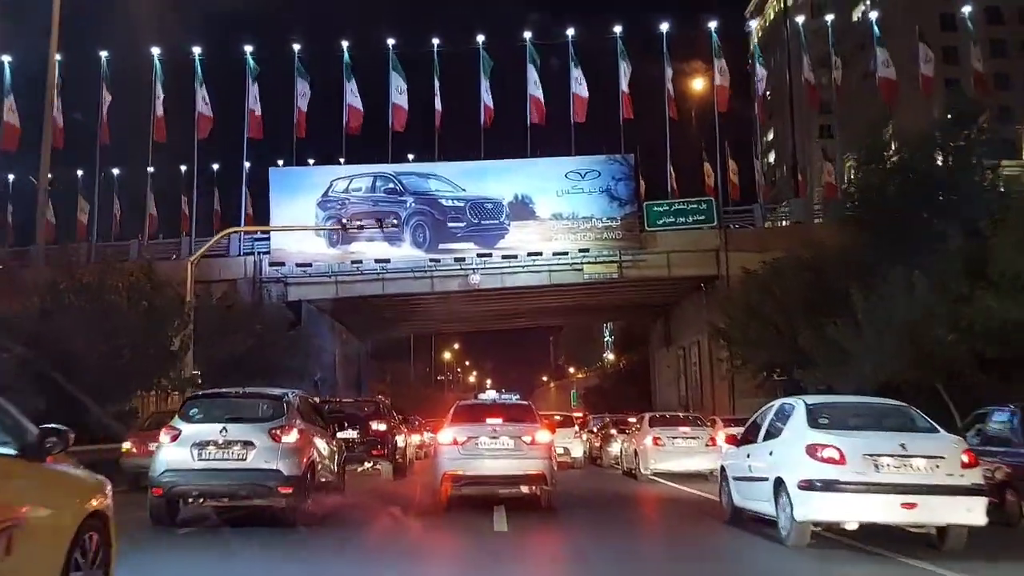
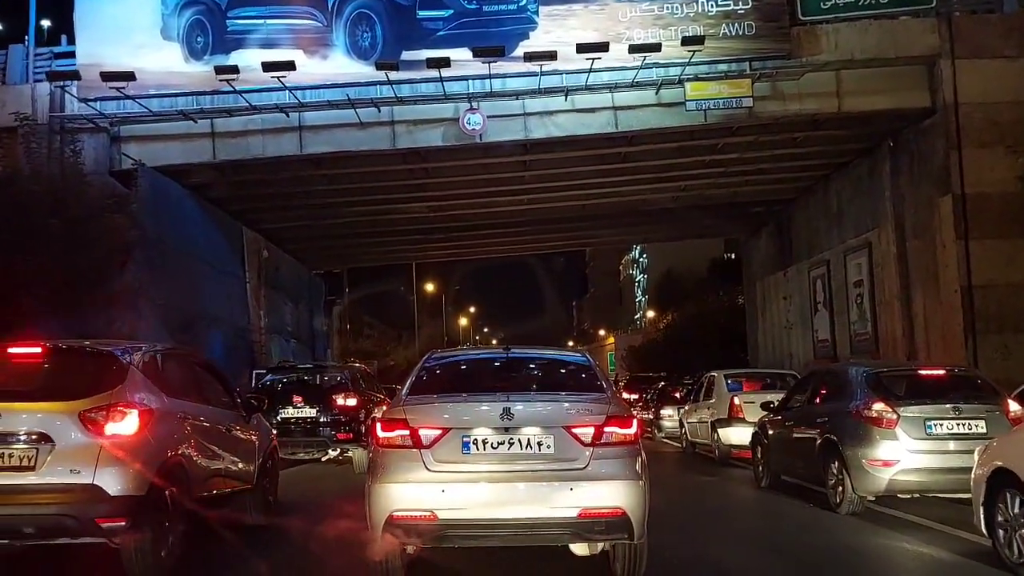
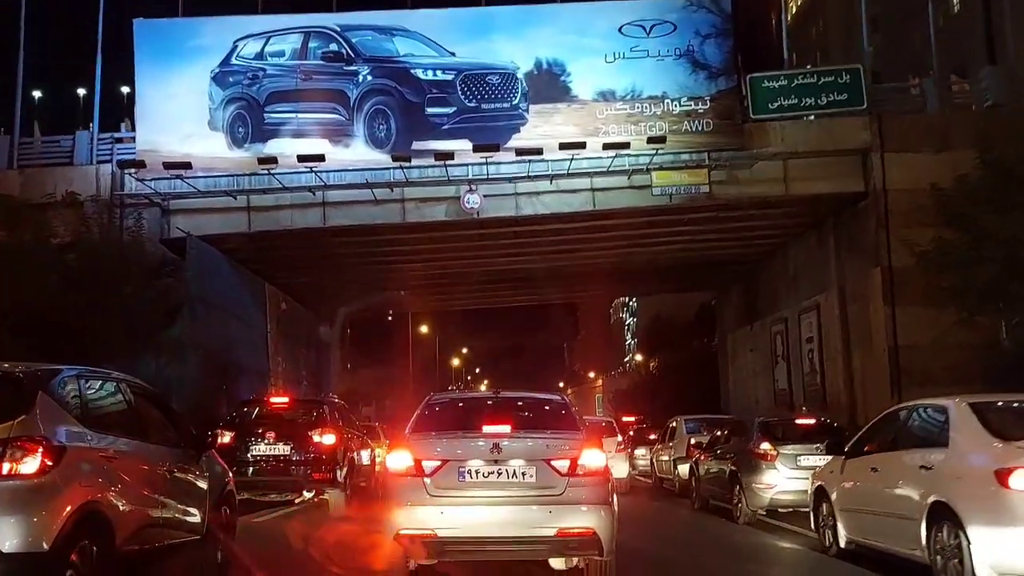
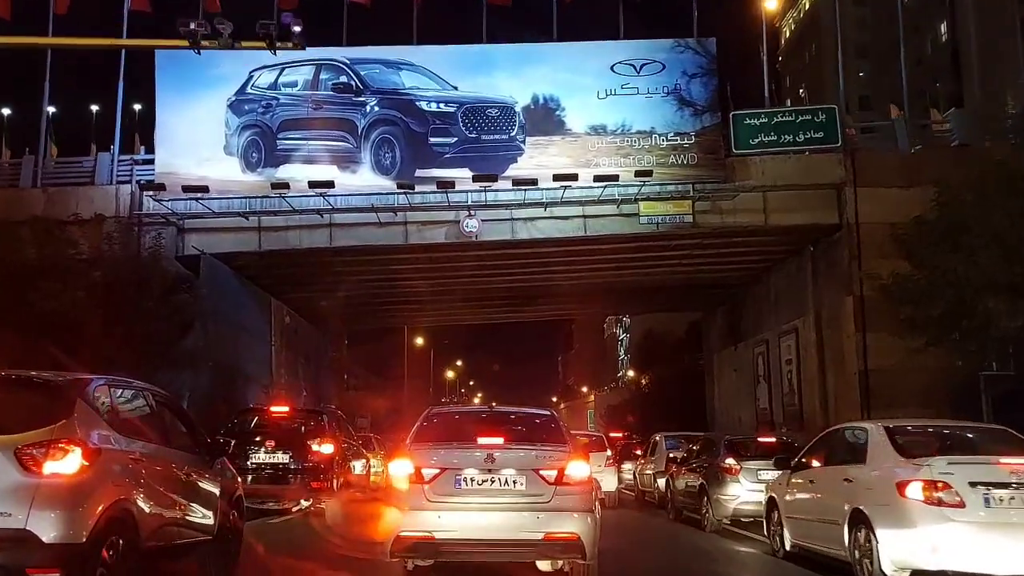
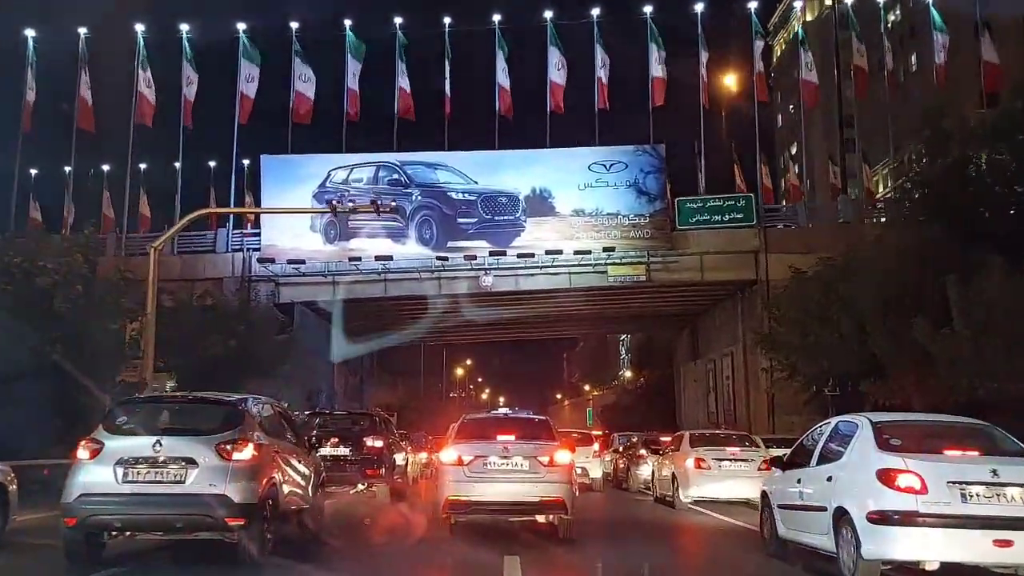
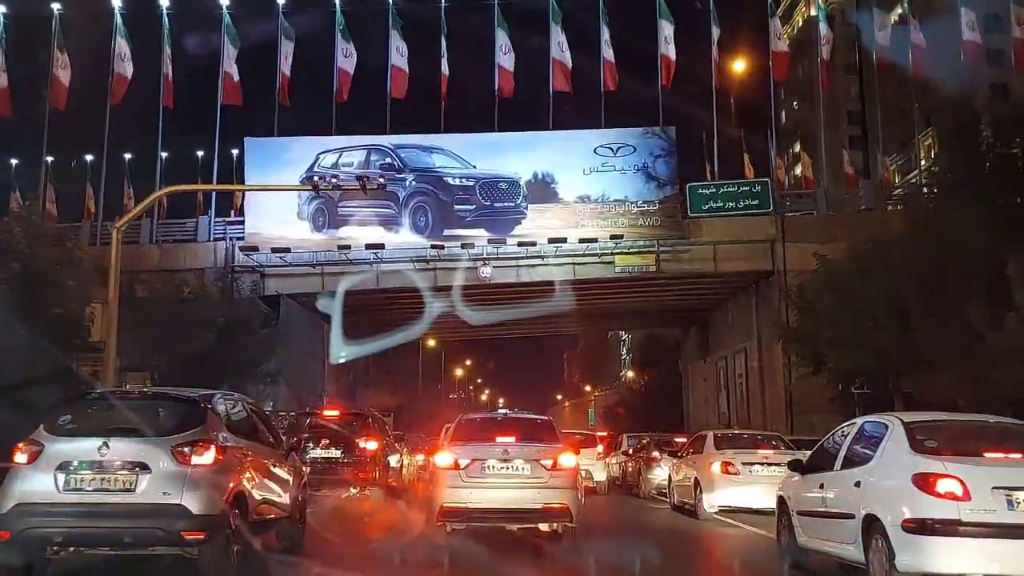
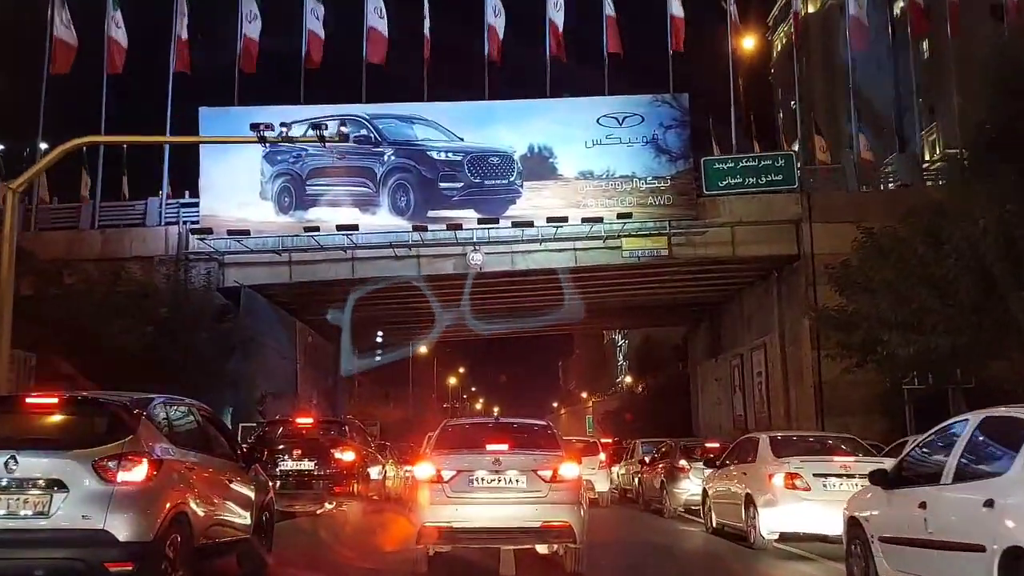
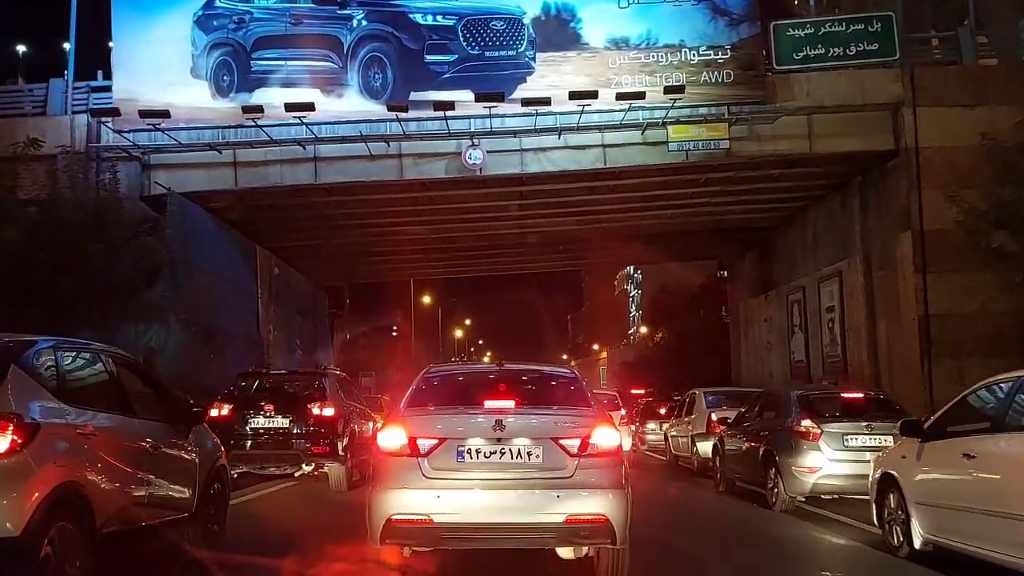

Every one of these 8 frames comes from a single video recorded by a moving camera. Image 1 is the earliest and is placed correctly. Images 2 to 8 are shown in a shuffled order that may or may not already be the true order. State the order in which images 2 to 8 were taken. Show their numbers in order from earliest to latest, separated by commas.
5, 6, 7, 4, 3, 8, 2
